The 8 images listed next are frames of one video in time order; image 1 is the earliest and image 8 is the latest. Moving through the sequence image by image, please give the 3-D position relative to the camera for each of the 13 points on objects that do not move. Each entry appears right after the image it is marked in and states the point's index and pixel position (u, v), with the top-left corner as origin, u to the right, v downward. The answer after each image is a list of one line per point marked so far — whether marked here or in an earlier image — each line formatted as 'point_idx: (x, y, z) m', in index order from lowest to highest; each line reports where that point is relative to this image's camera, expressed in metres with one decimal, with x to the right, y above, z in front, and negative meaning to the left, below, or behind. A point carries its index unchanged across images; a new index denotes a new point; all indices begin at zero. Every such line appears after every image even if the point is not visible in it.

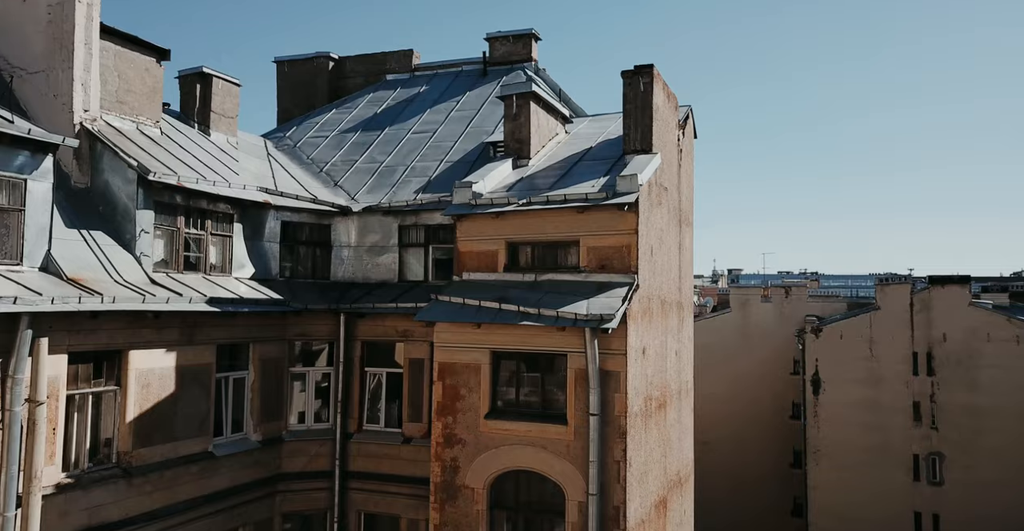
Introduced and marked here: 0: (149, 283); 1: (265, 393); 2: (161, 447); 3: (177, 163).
0: (-6.7, -0.3, +16.5) m
1: (-5.1, -2.6, +18.3) m
2: (-6.4, -3.3, +16.2) m
3: (-6.8, +2.1, +18.1) m
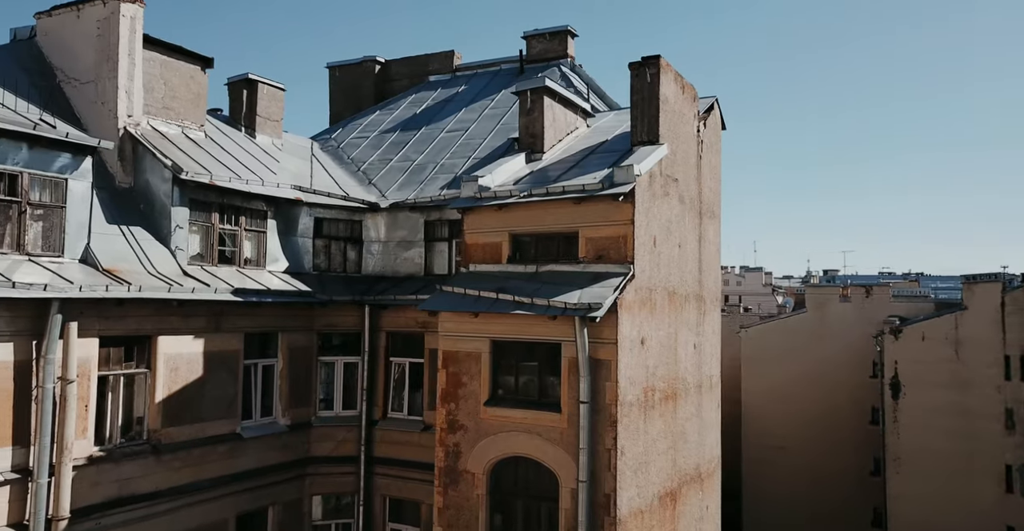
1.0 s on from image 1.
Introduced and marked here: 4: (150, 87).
0: (-6.6, -0.2, +17.8) m
1: (-4.8, -2.5, +19.3) m
2: (-6.3, -3.2, +17.4) m
3: (-6.5, +2.2, +19.4) m
4: (-7.9, +3.9, +19.4) m
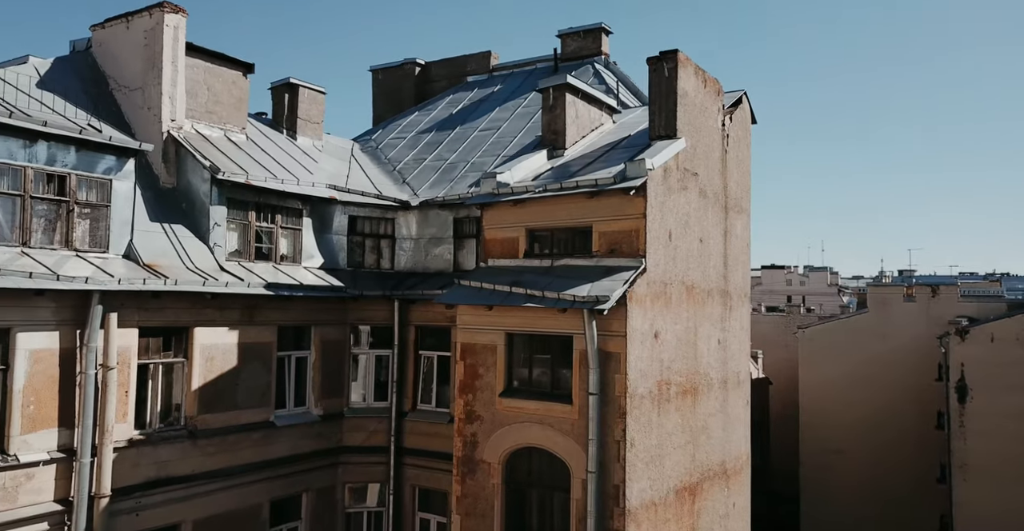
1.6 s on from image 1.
0: (-6.2, -0.1, +18.7) m
1: (-4.2, -2.4, +20.1) m
2: (-5.9, -3.1, +18.3) m
3: (-6.0, +2.3, +20.3) m
4: (-7.3, +4.0, +20.5) m
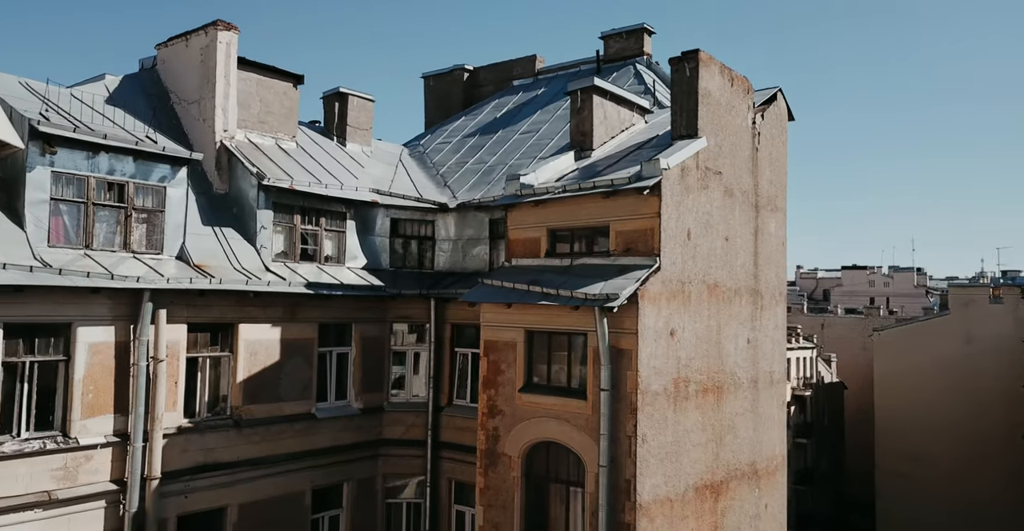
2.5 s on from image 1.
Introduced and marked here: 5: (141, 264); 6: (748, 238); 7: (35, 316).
0: (-5.6, -0.1, +19.9) m
1: (-3.4, -2.4, +21.0) m
2: (-5.4, -3.1, +19.4) m
3: (-5.2, +2.3, +21.5) m
4: (-6.5, +4.0, +21.8) m
5: (-7.7, 0.0, +18.4) m
6: (+5.2, +0.6, +19.9) m
7: (-8.6, -0.9, +16.3) m
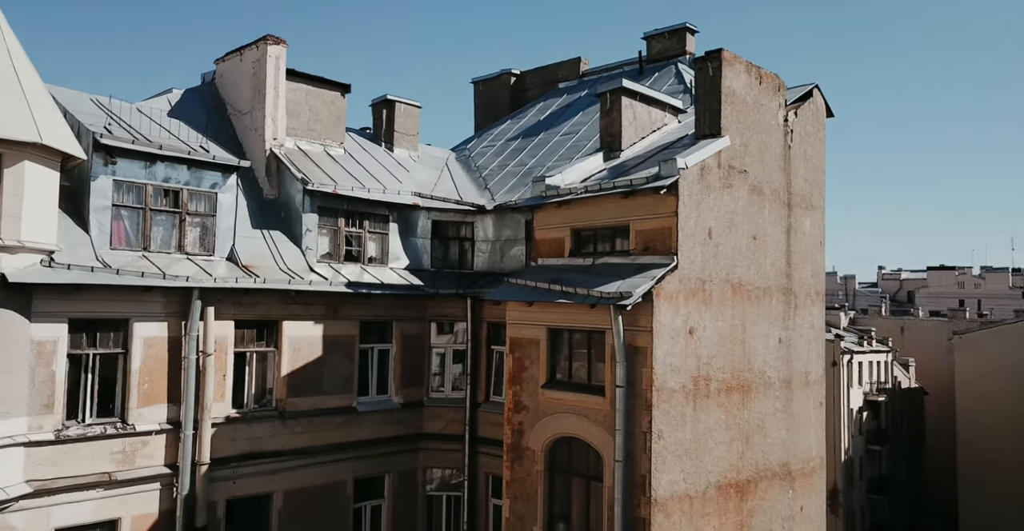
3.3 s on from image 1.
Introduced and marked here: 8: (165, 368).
0: (-4.8, -0.1, +20.9) m
1: (-2.6, -2.4, +21.8) m
2: (-4.7, -3.1, +20.5) m
3: (-4.3, +2.3, +22.5) m
4: (-5.6, +4.0, +23.0) m
5: (-7.1, 0.0, +19.7) m
6: (+5.9, +0.7, +19.9) m
7: (-8.2, -0.9, +17.7) m
8: (-7.4, -2.2, +19.0) m
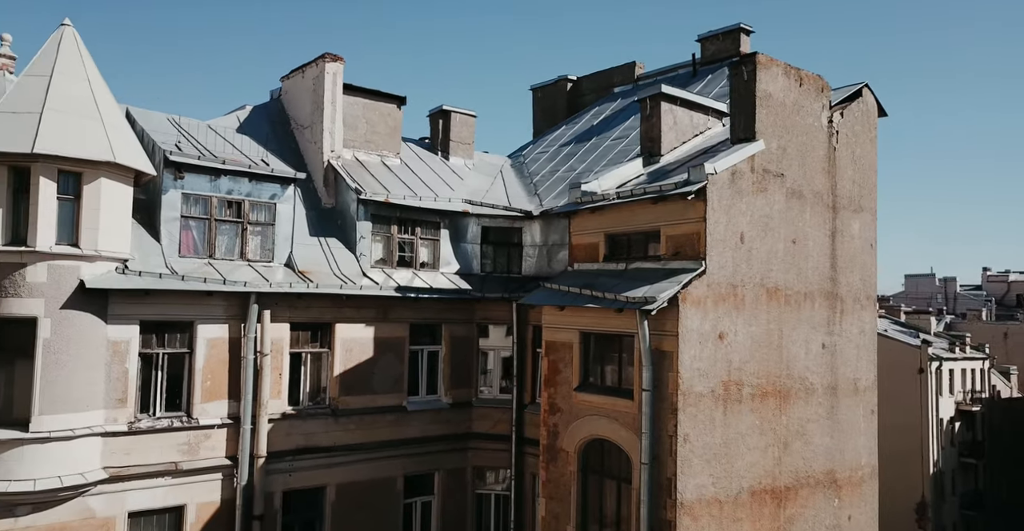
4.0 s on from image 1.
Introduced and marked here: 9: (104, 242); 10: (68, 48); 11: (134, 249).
0: (-3.8, -0.2, +21.9) m
1: (-1.4, -2.5, +22.5) m
2: (-3.6, -3.2, +21.4) m
3: (-3.0, +2.1, +23.4) m
4: (-4.3, +3.8, +24.0) m
5: (-6.1, -0.1, +20.9) m
6: (+6.8, +0.6, +19.6) m
7: (-7.5, -1.0, +19.1) m
8: (-6.5, -2.3, +20.3) m
9: (-8.3, +0.5, +18.1) m
10: (-9.1, +4.4, +18.4) m
11: (-8.1, +0.3, +19.2) m
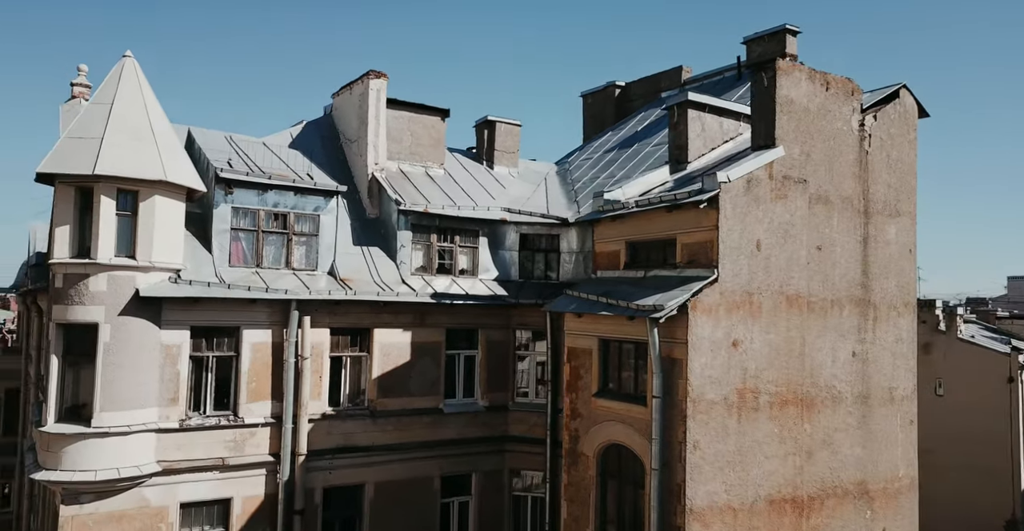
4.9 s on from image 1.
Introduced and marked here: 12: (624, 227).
0: (-2.9, -0.4, +22.8) m
1: (-0.5, -2.7, +23.1) m
2: (-2.8, -3.4, +22.3) m
3: (-2.0, +1.9, +24.2) m
4: (-3.2, +3.6, +25.0) m
5: (-5.4, -0.3, +22.1) m
6: (+7.3, +0.4, +19.3) m
7: (-6.9, -1.2, +20.4) m
8: (-5.8, -2.5, +21.5) m
9: (-7.8, +0.3, +19.6) m
10: (-8.6, +4.2, +19.9) m
11: (-7.6, +0.1, +20.6) m
12: (+2.4, +0.8, +19.0) m
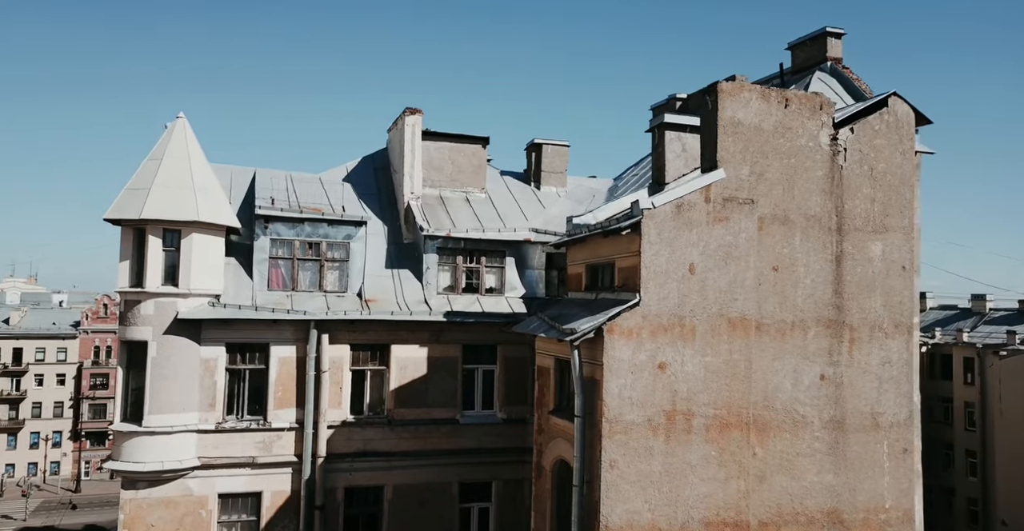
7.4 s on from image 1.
0: (-2.5, -1.0, +24.8) m
1: (0.0, -3.2, +24.4) m
2: (-2.5, -4.0, +24.3) m
3: (-1.2, +1.4, +25.9) m
4: (-2.2, +3.0, +27.0) m
5: (-5.0, -0.9, +24.8) m
6: (+6.4, 0.0, +18.6) m
7: (-7.0, -1.9, +23.7) m
8: (-5.6, -3.1, +24.3) m
9: (-8.1, -0.4, +23.1) m
10: (-8.8, +3.5, +23.6) m
11: (-7.6, -0.5, +24.0) m
12: (+1.6, +0.3, +19.7) m
